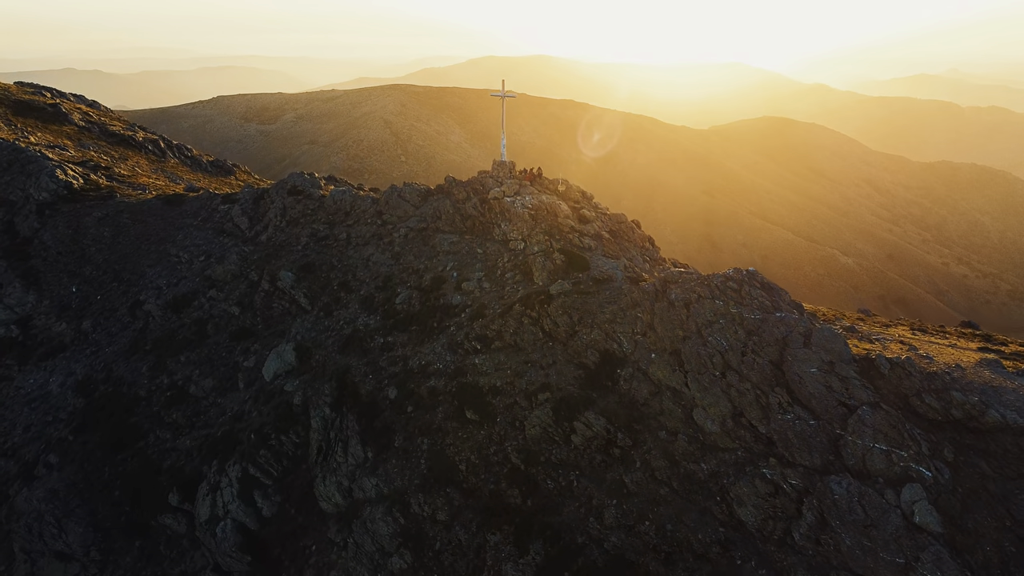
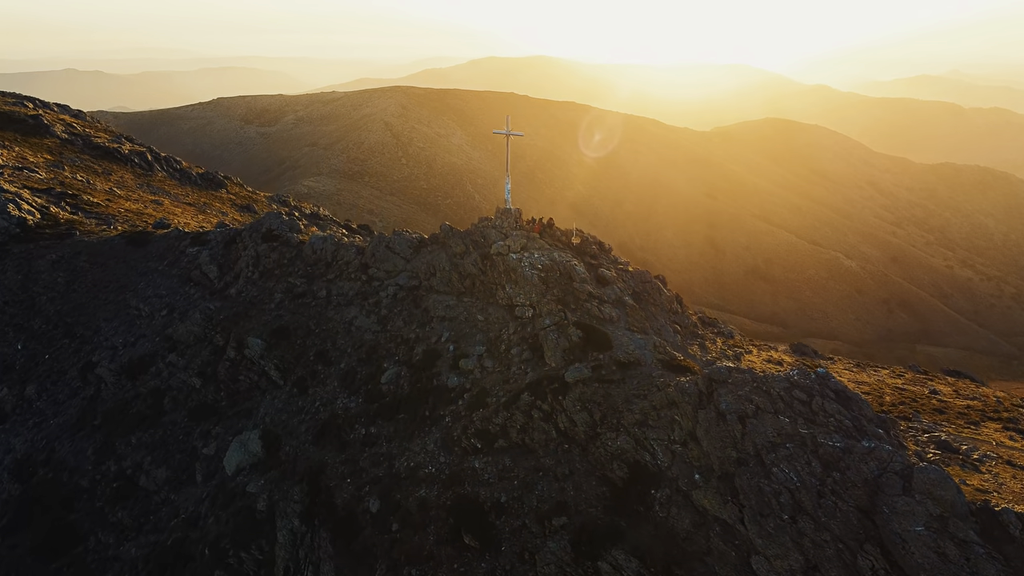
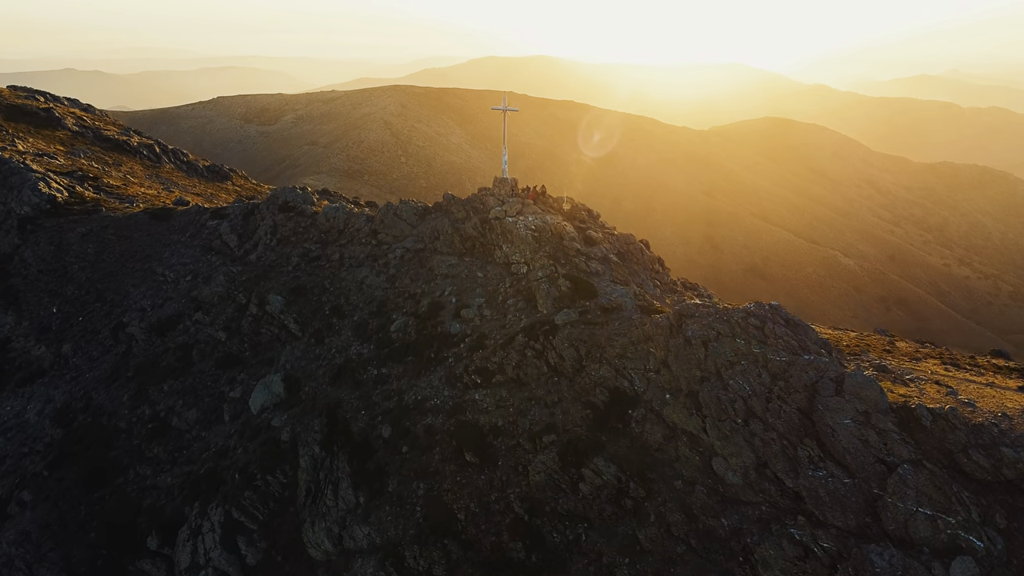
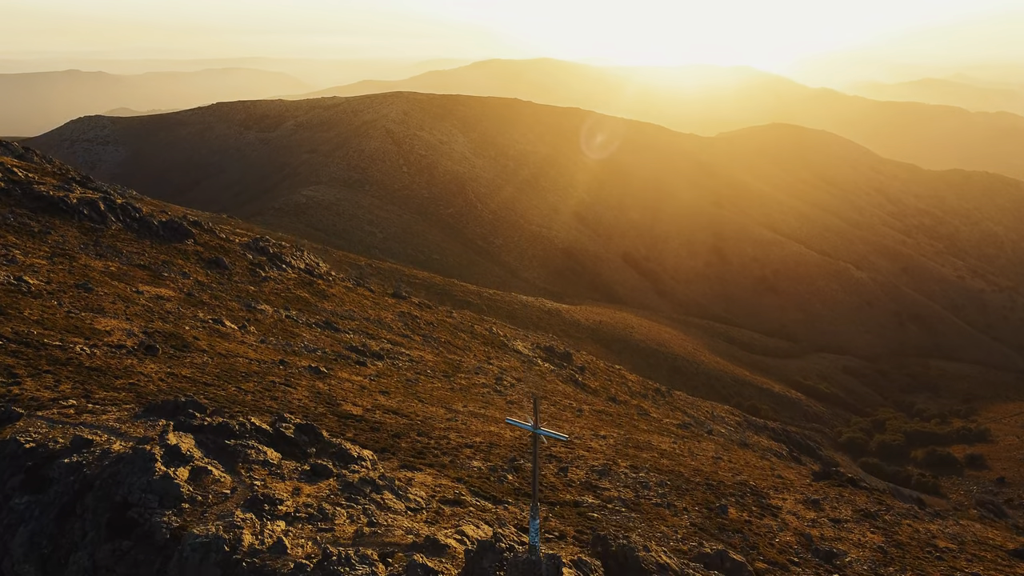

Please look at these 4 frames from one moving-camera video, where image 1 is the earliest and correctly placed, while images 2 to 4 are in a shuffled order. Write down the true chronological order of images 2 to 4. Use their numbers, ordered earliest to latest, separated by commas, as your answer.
3, 2, 4
